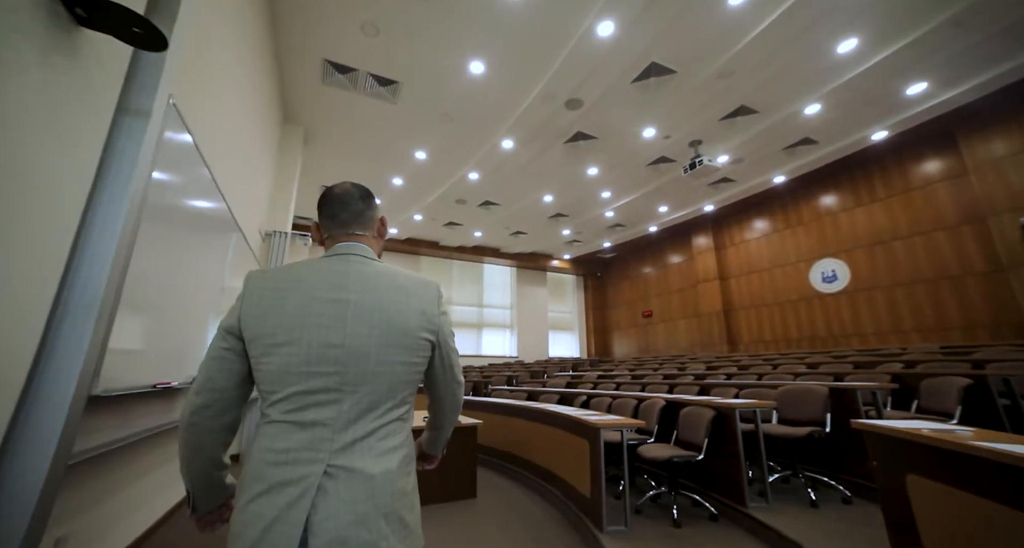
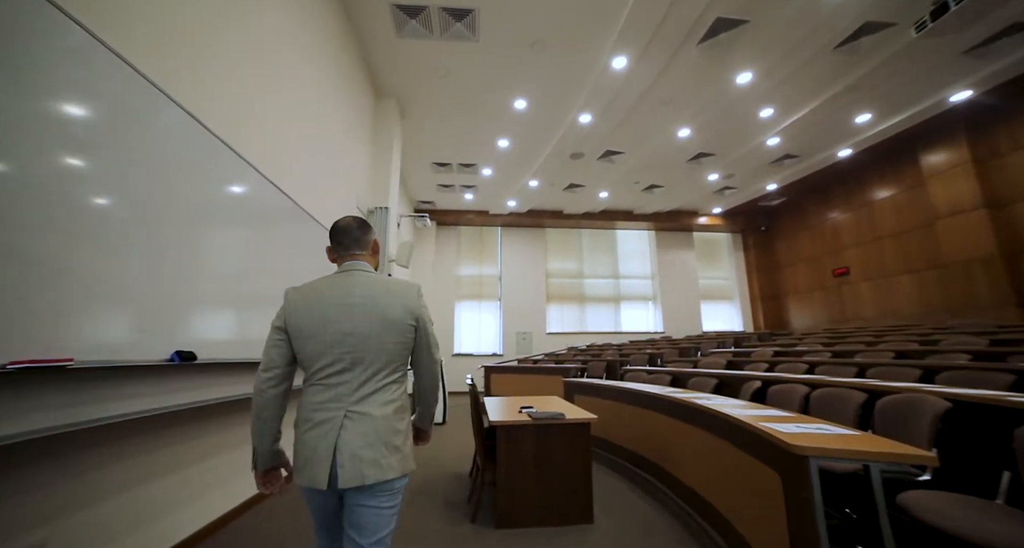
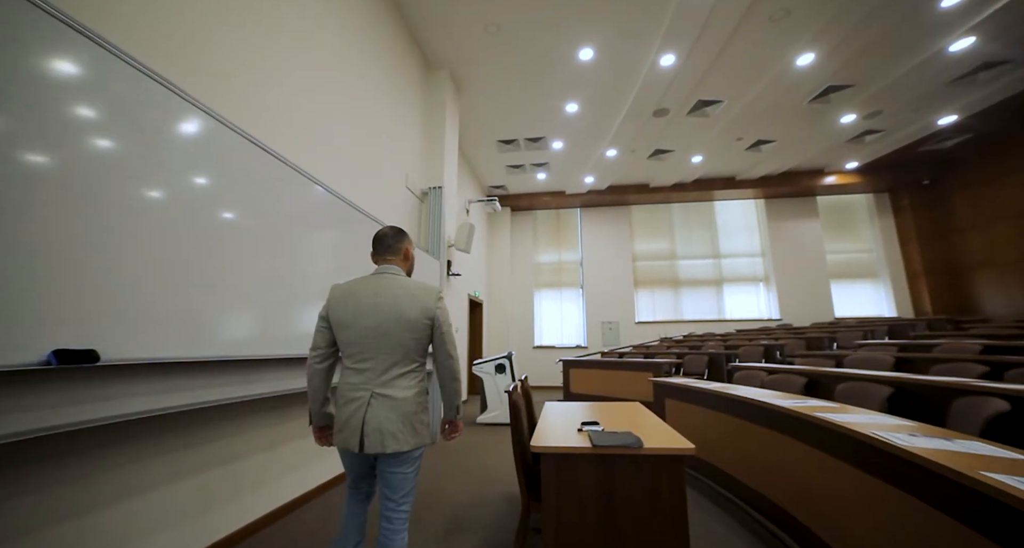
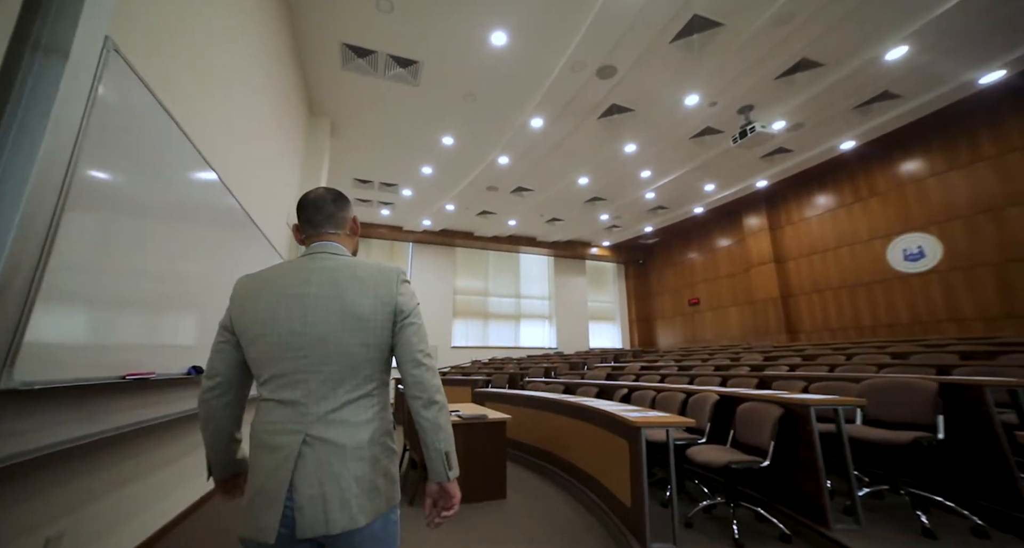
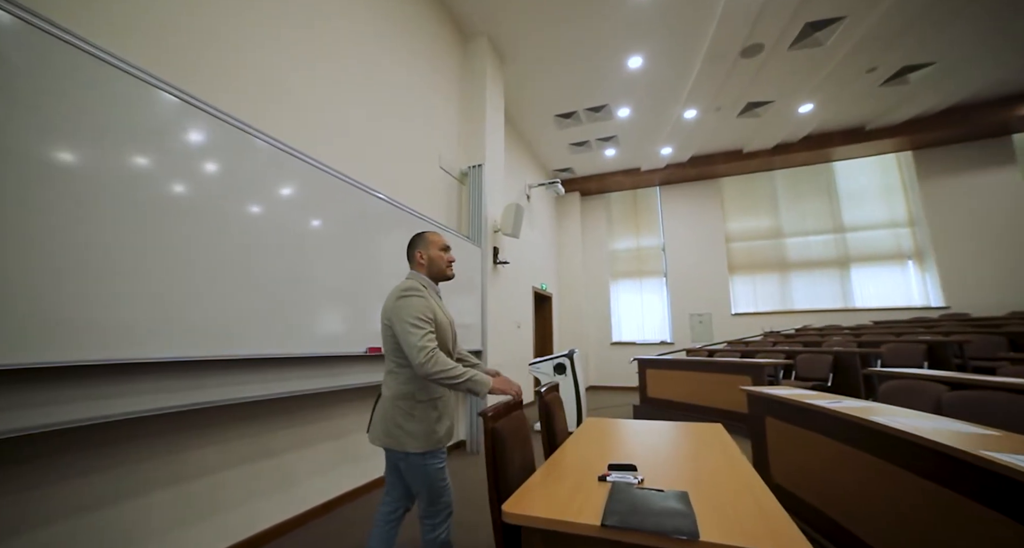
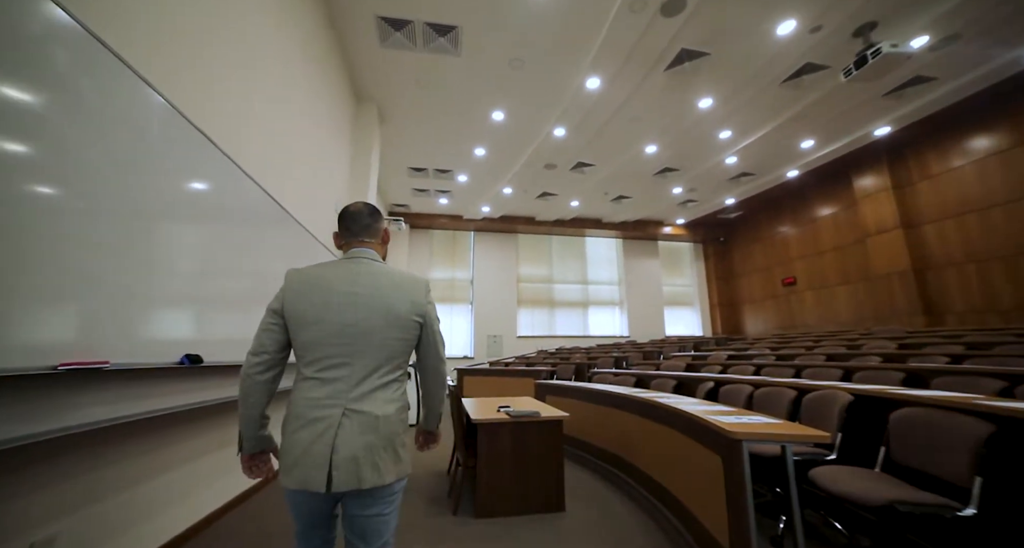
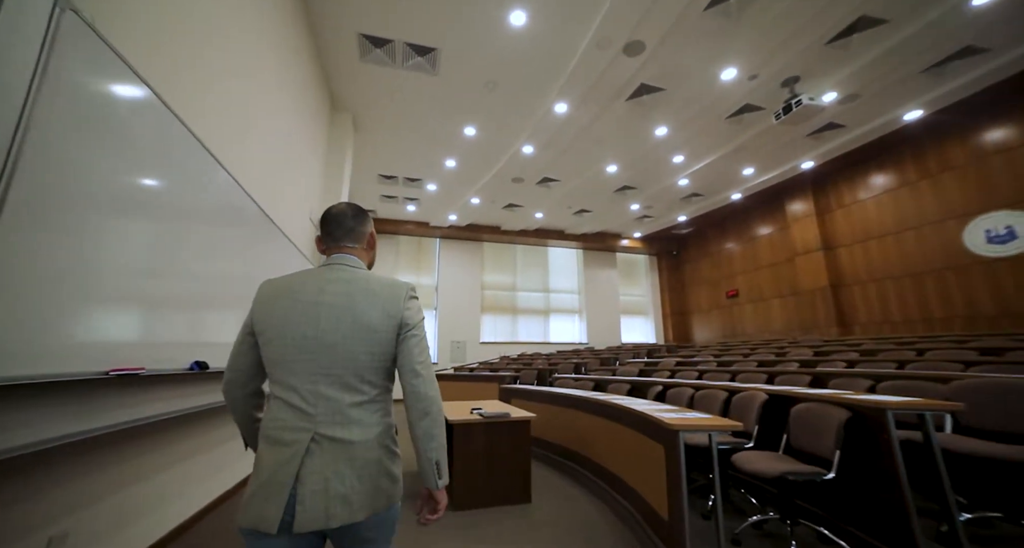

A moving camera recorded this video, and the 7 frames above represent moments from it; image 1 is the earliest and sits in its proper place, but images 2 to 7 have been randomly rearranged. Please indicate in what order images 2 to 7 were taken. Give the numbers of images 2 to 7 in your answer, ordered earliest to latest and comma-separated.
4, 7, 6, 2, 3, 5
